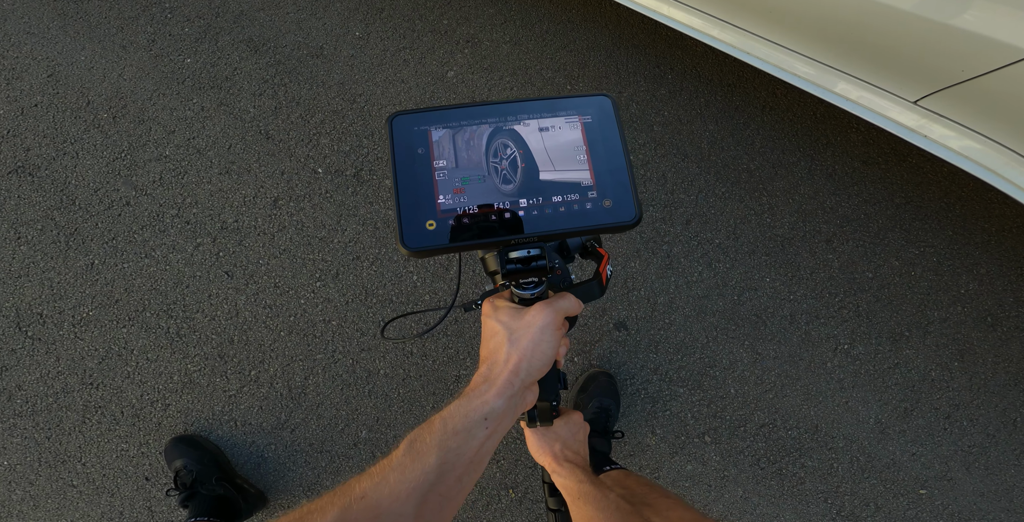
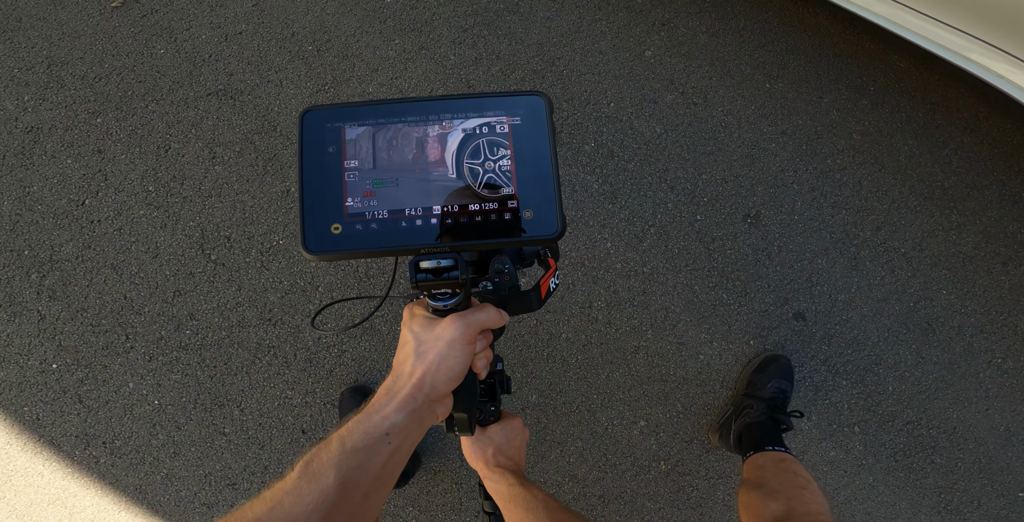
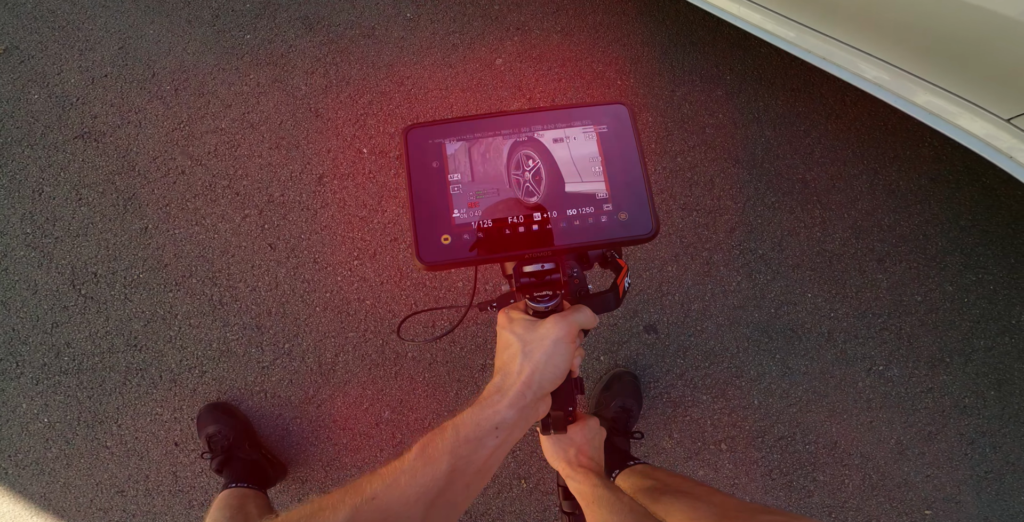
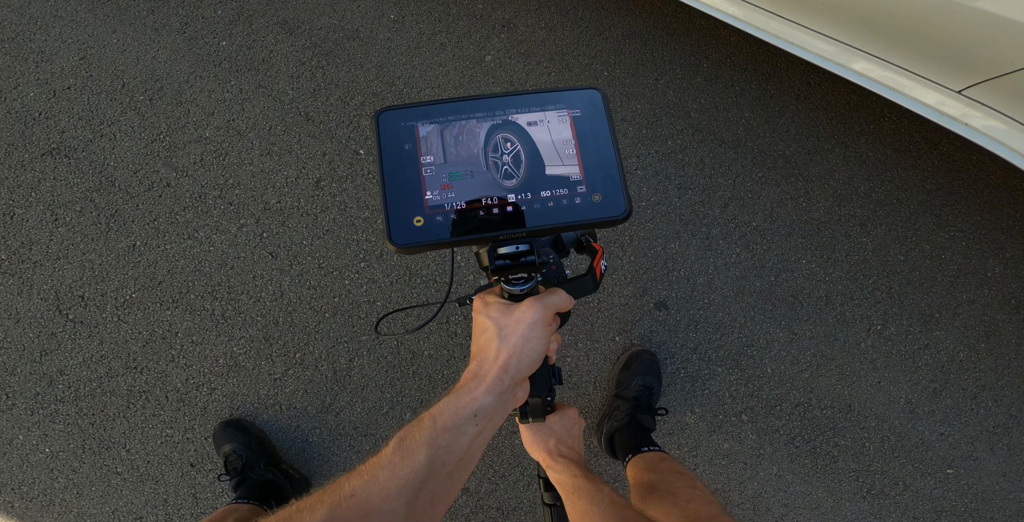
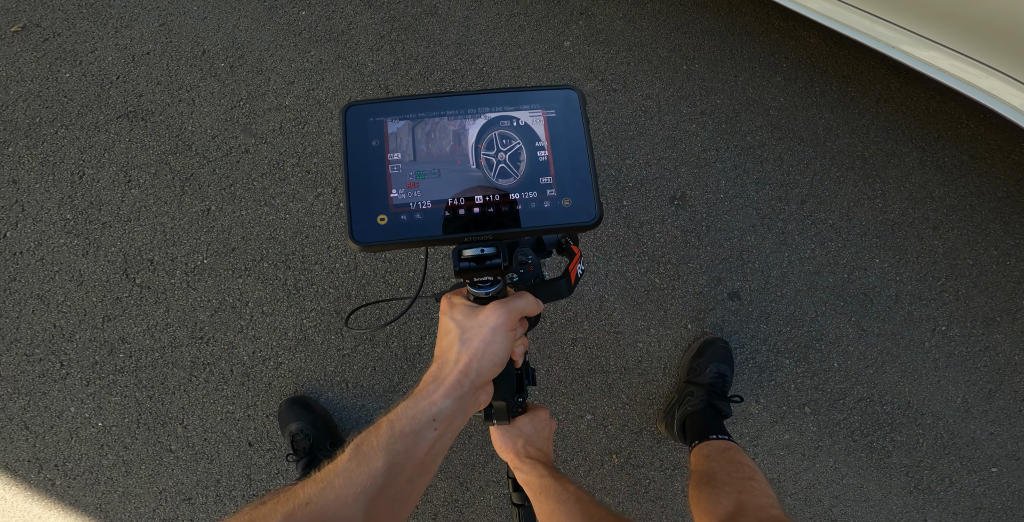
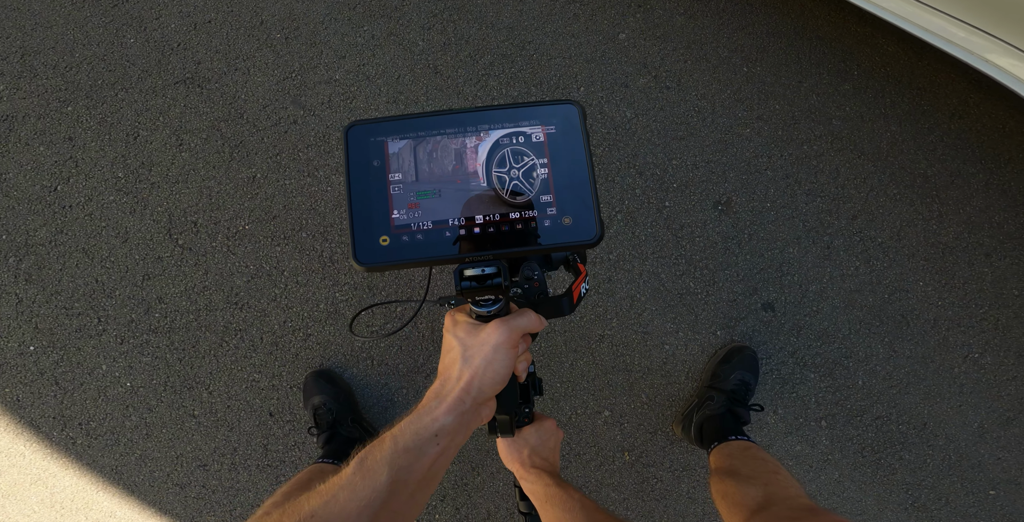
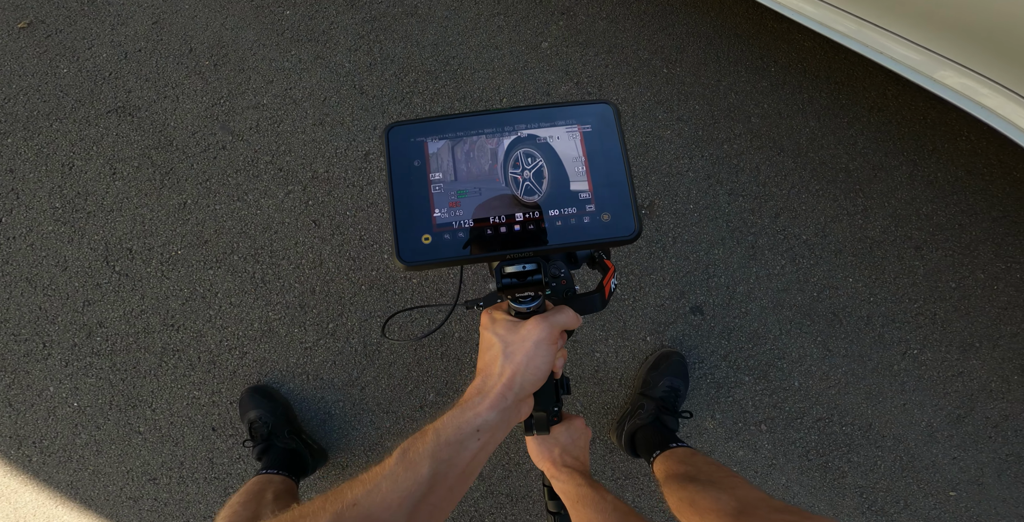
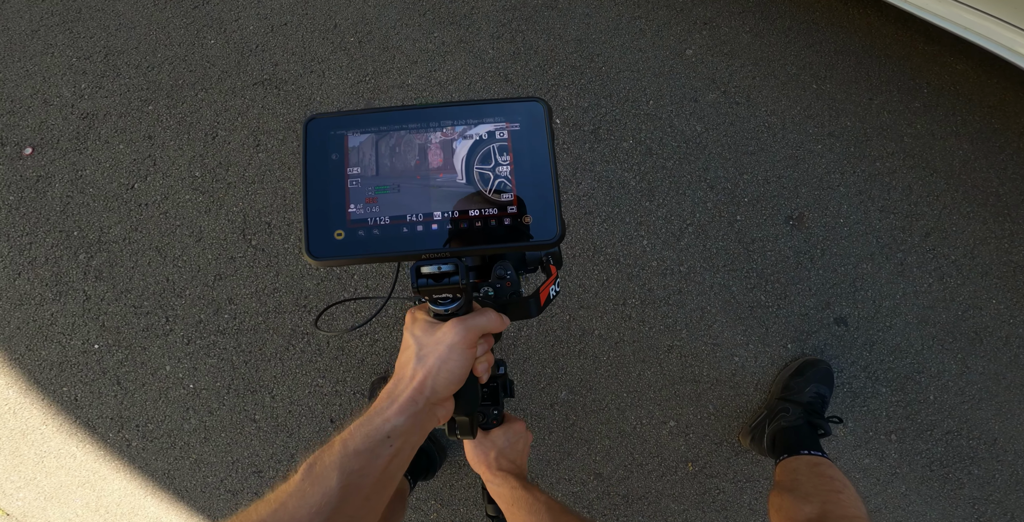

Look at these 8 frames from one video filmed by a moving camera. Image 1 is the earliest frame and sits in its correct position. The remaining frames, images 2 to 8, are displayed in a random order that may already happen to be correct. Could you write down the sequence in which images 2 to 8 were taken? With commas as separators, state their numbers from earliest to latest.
4, 5, 2, 8, 6, 7, 3
